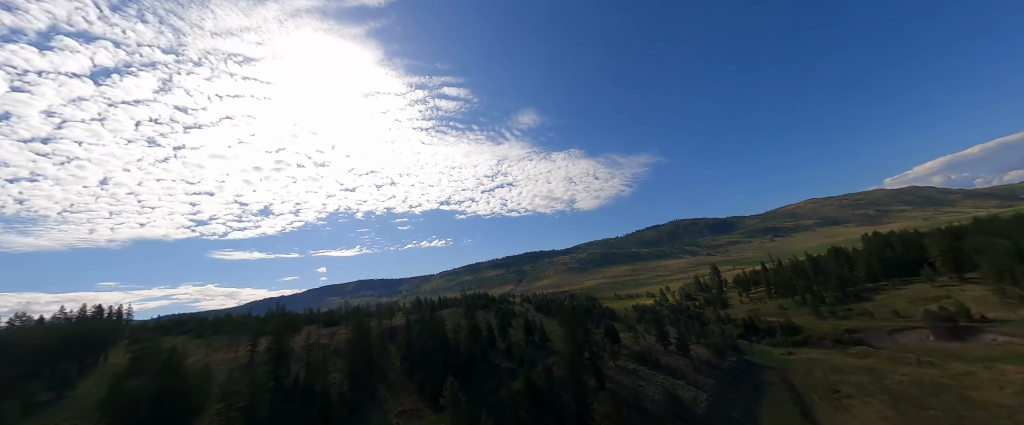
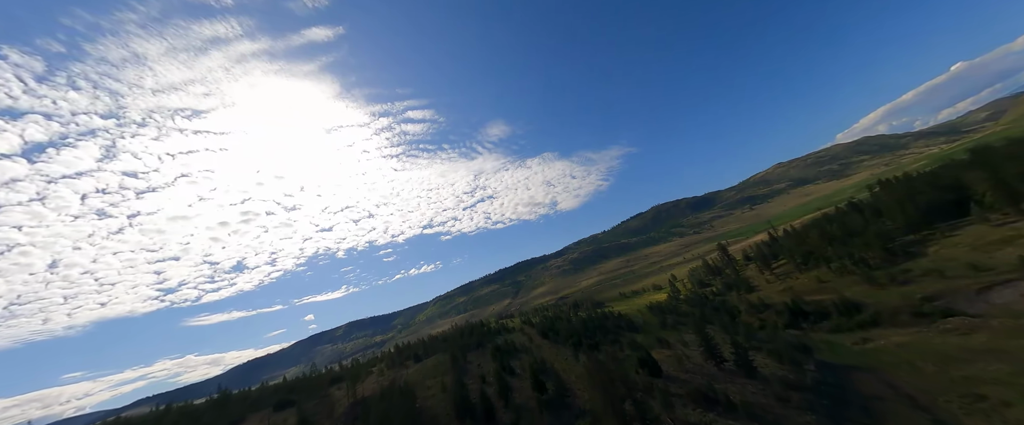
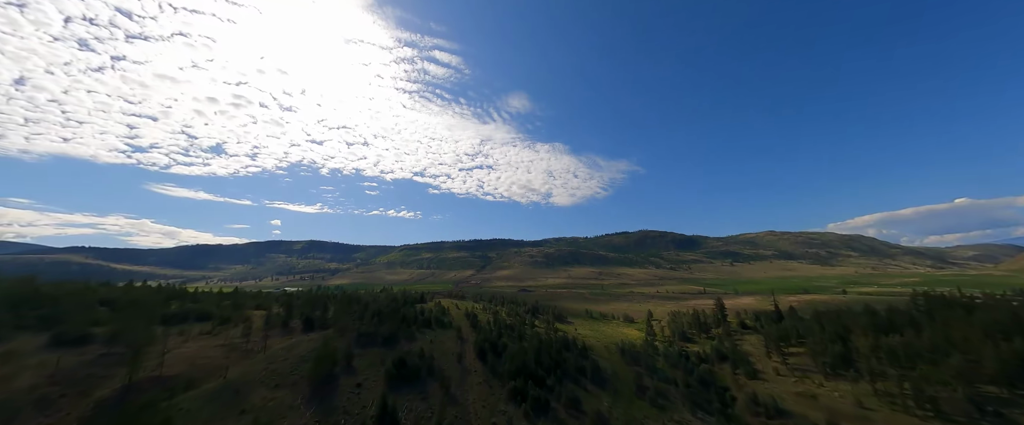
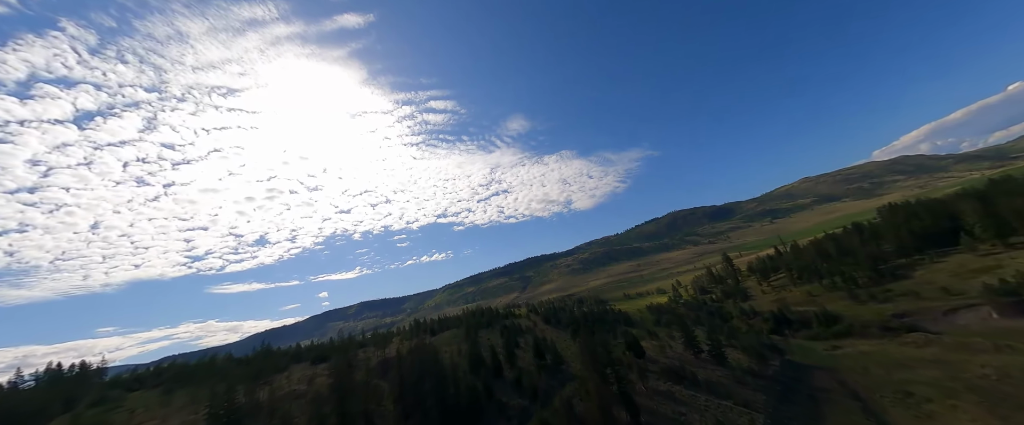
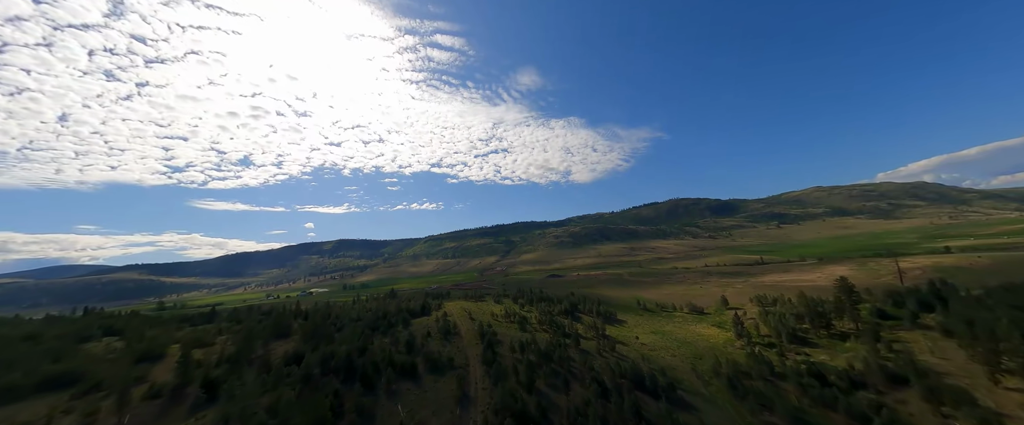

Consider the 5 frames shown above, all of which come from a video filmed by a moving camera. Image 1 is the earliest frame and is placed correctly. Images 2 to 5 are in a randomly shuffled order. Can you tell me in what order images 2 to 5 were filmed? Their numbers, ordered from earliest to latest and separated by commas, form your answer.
4, 2, 3, 5
